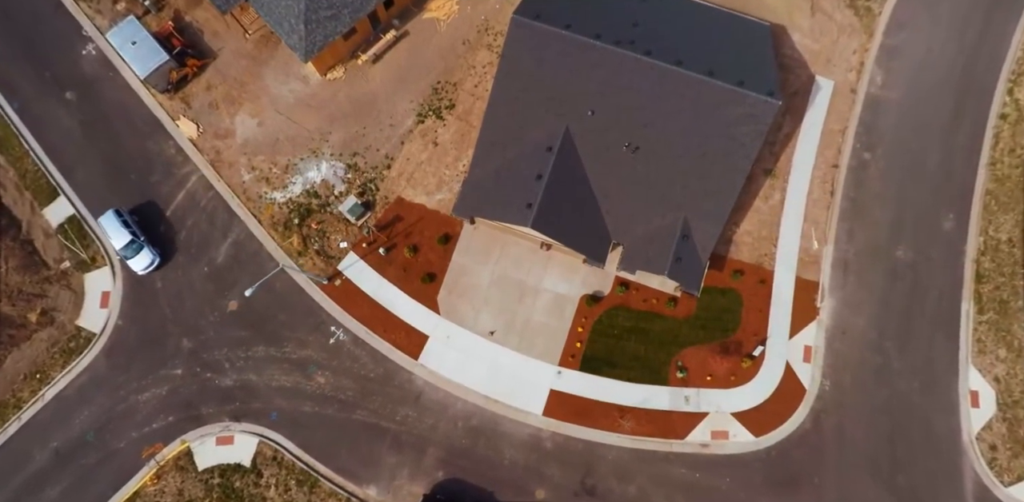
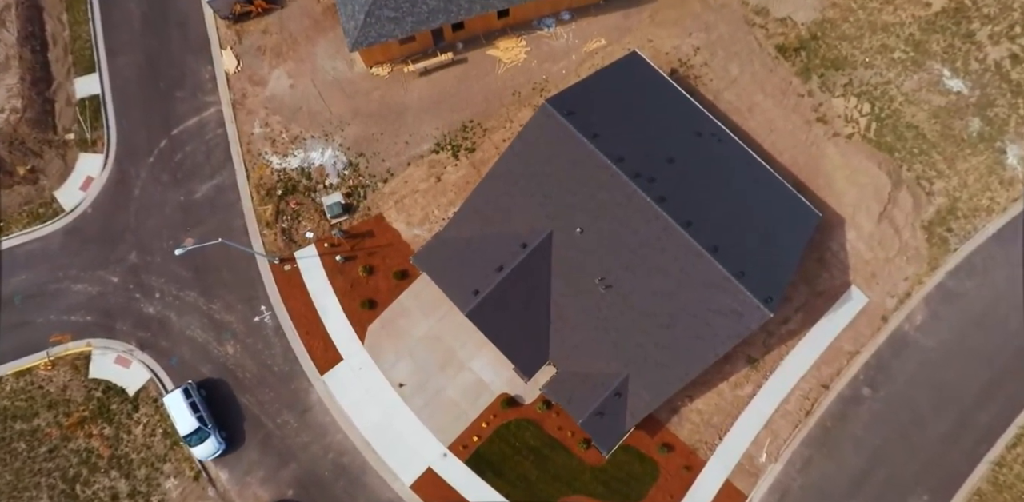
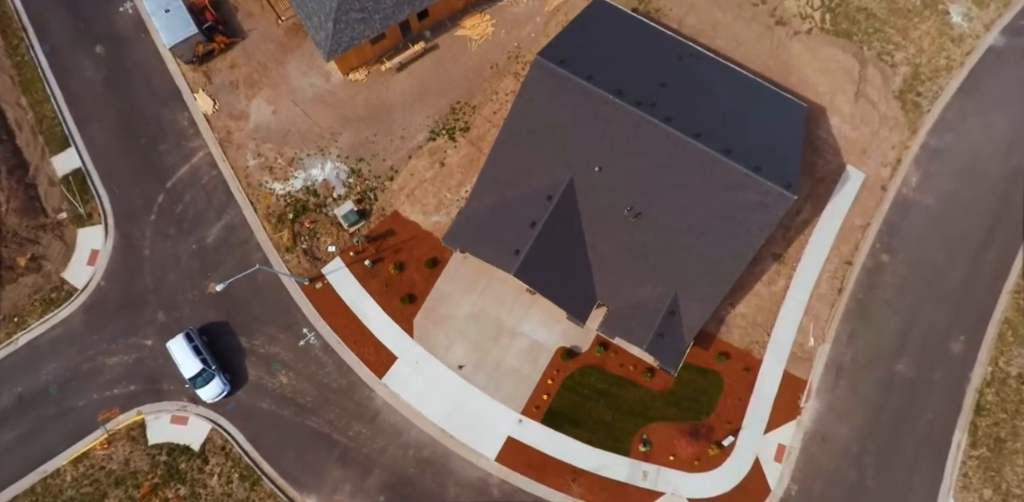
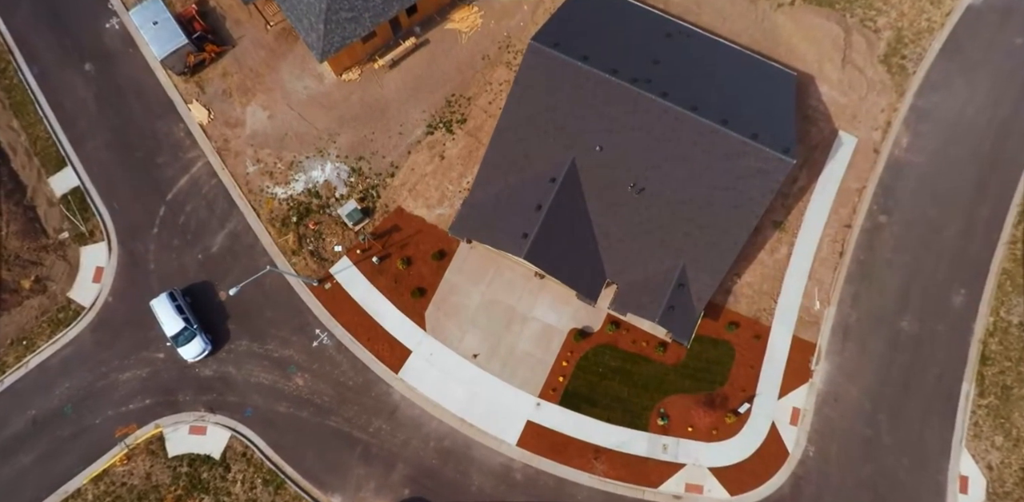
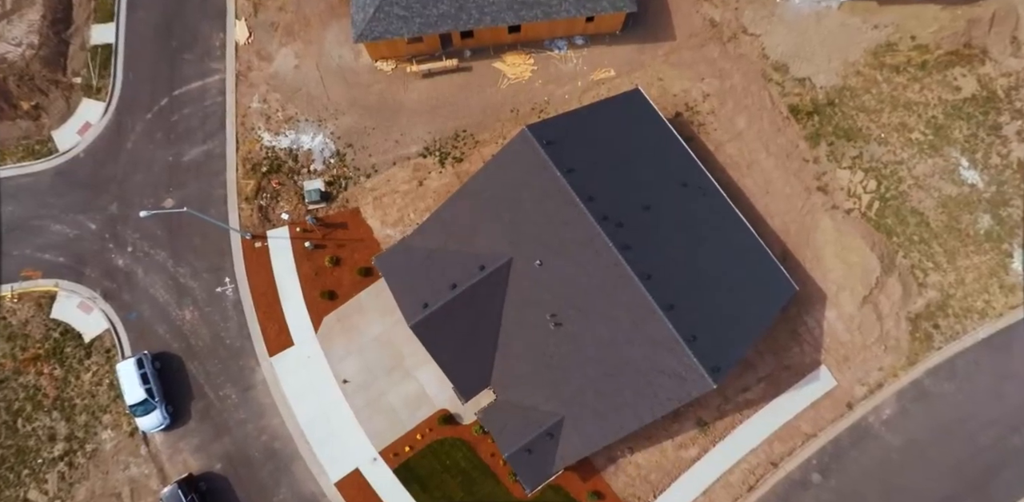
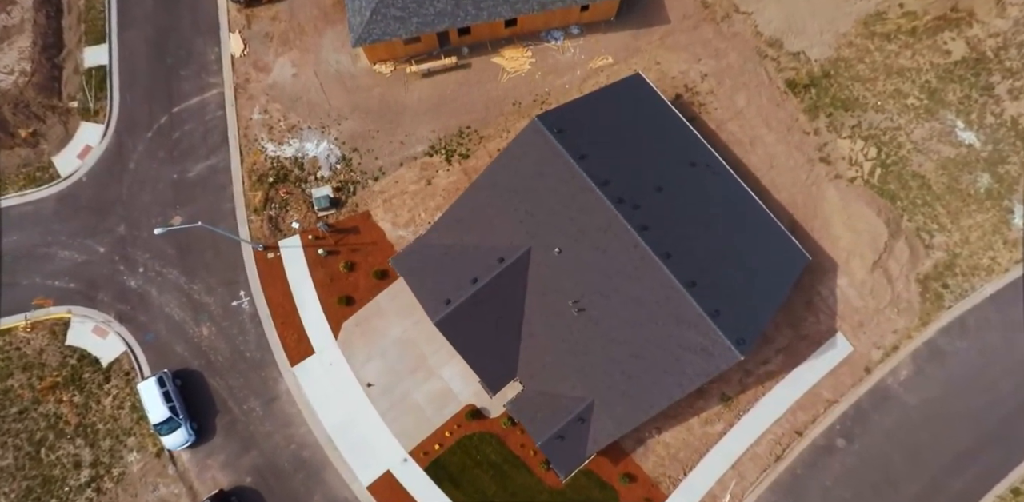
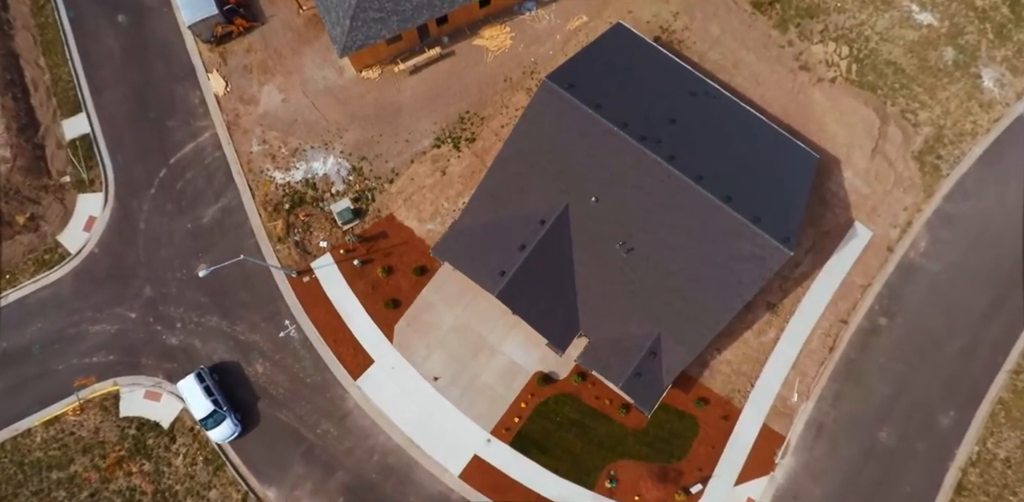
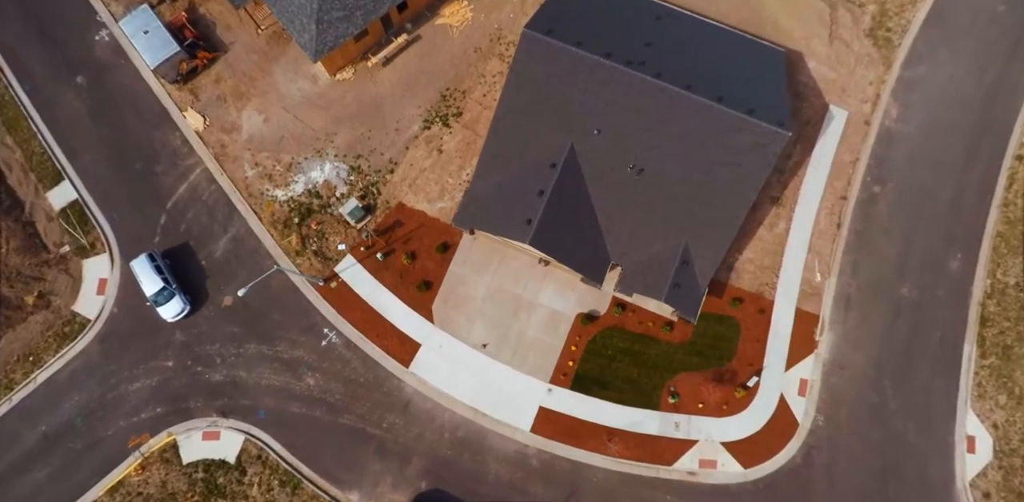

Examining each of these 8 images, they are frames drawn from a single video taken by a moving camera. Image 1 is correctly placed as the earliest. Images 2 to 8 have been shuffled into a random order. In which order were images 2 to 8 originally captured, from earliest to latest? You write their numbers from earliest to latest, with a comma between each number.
8, 4, 3, 7, 2, 6, 5
